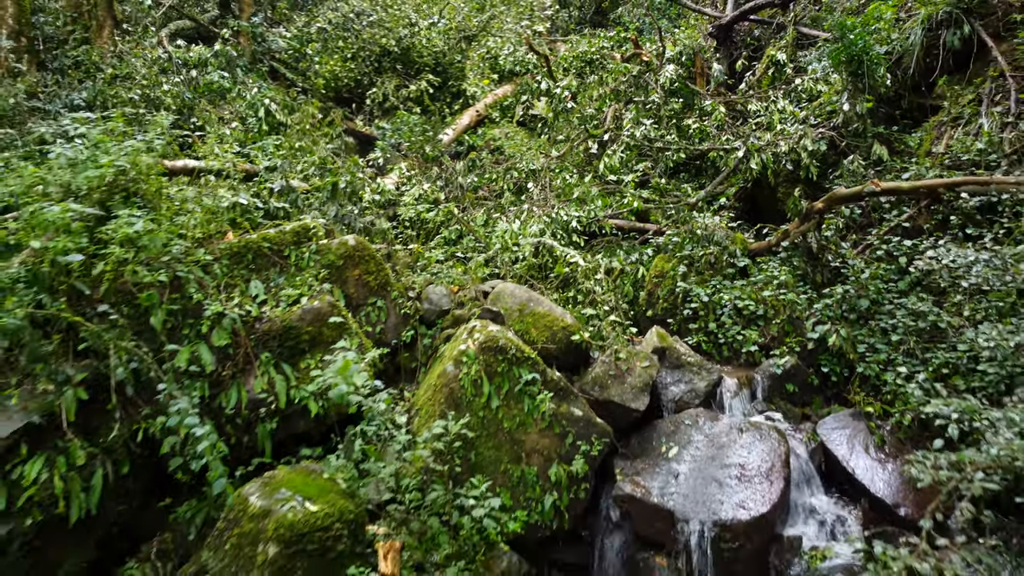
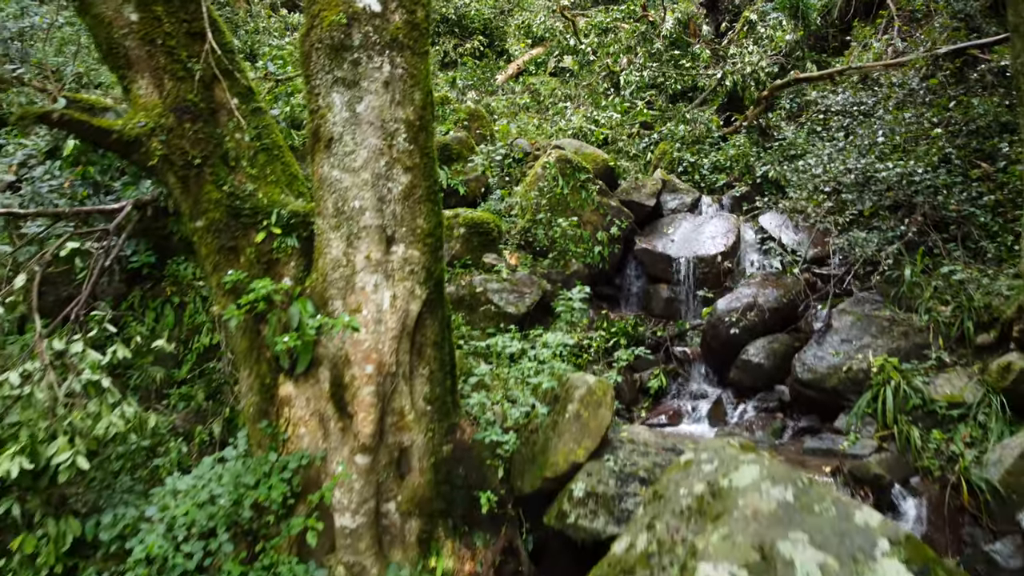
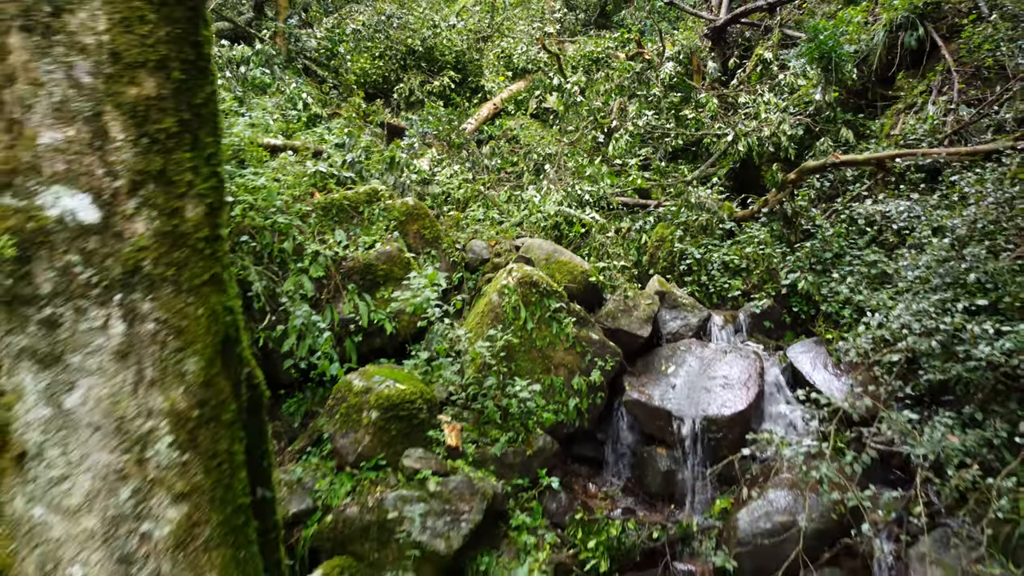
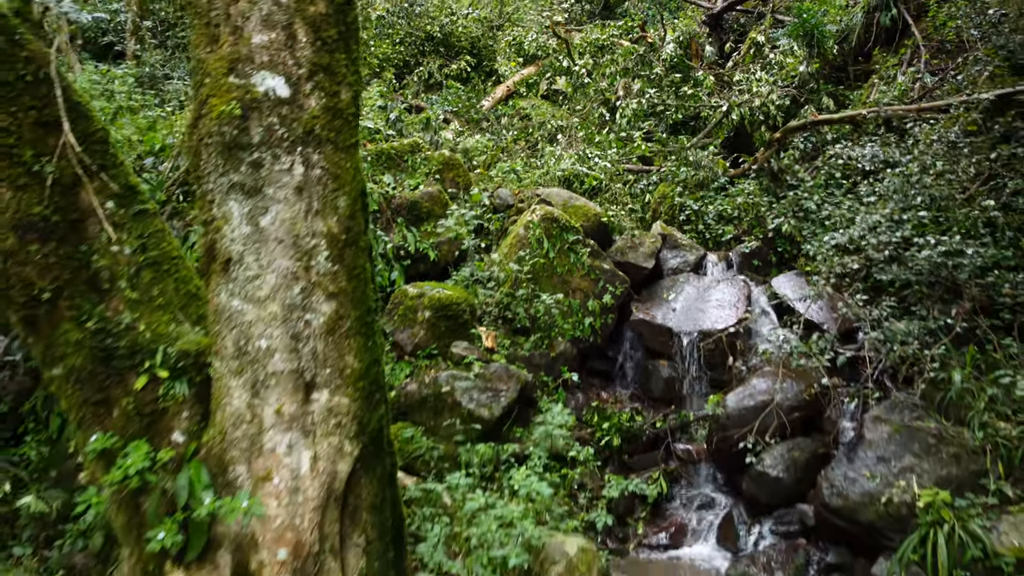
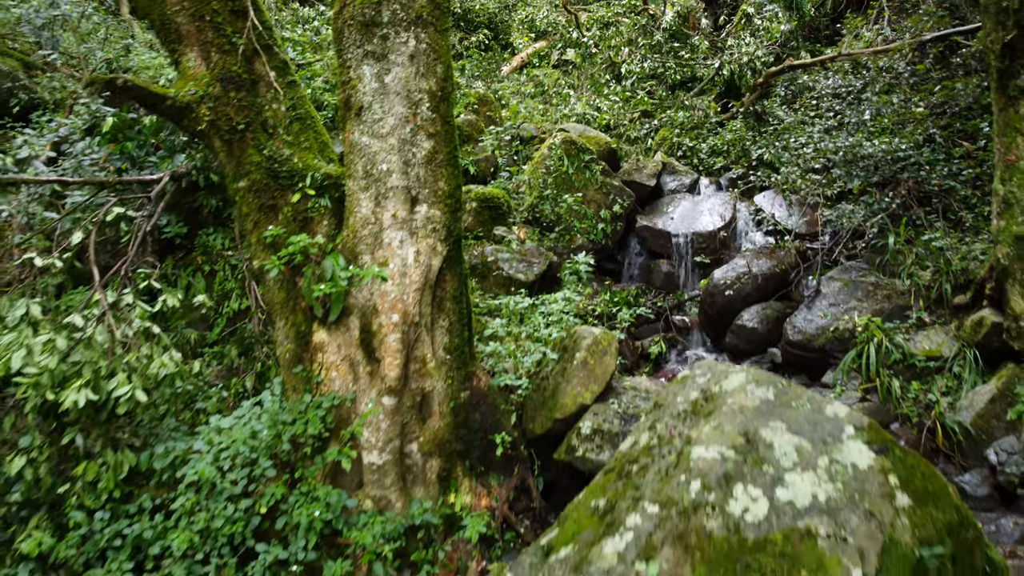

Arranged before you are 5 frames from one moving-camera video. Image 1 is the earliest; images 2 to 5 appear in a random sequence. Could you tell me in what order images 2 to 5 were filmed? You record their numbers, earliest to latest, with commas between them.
3, 4, 2, 5
